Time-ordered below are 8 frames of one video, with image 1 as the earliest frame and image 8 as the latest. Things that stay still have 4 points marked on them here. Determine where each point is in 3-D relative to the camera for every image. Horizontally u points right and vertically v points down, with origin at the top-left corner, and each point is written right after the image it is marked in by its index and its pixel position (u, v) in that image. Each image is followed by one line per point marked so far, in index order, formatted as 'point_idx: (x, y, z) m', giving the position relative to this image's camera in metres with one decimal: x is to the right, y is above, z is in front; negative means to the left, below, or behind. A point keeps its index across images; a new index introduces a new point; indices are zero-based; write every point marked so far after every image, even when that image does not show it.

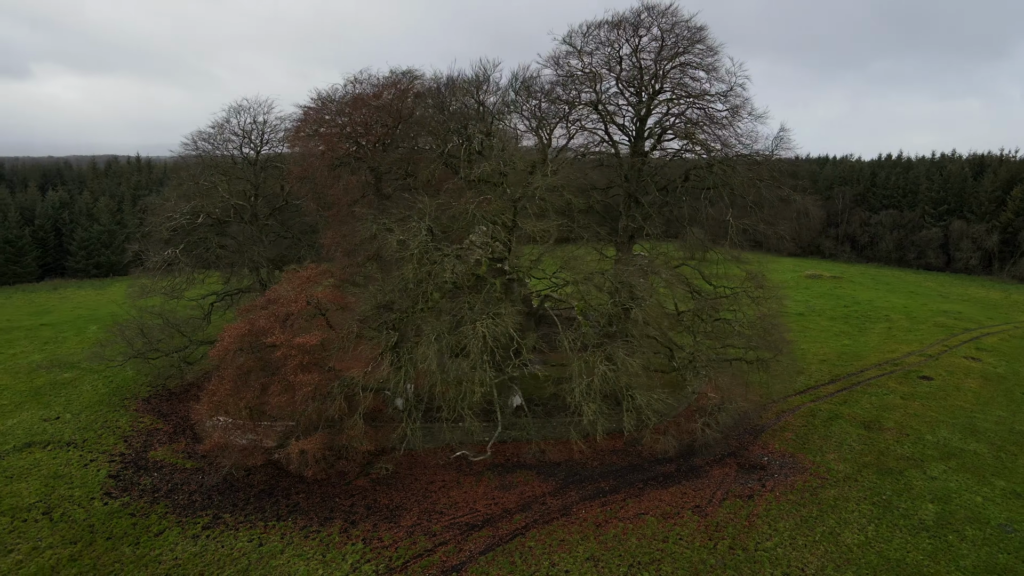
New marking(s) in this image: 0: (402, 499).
0: (-2.0, -3.9, +13.5) m
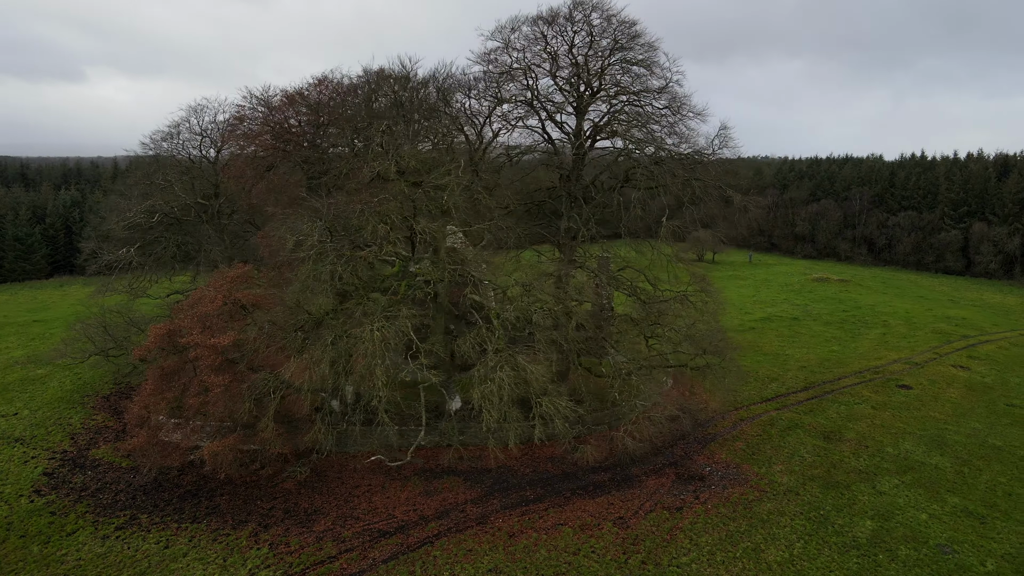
0: (-3.4, -3.9, +13.3) m
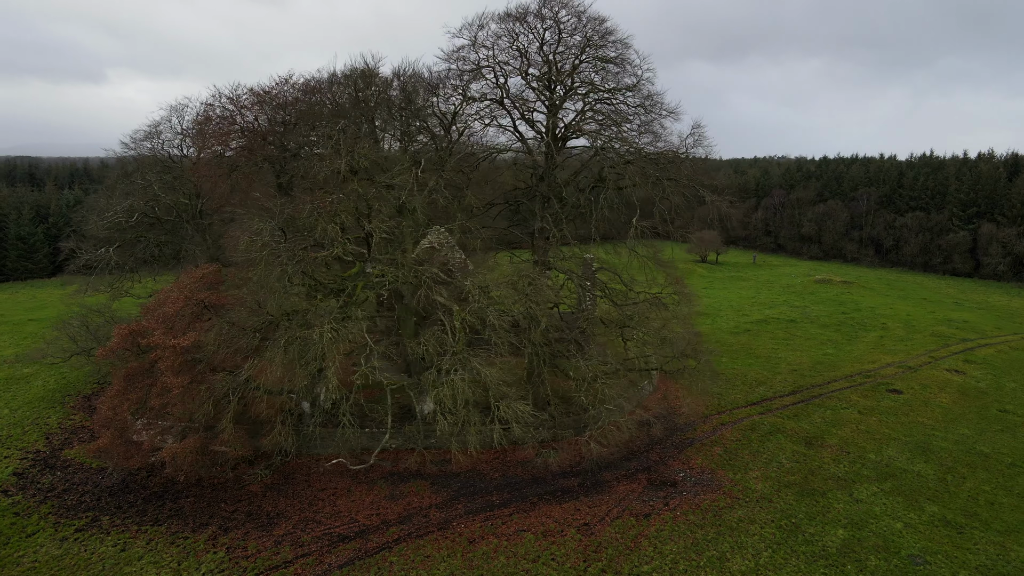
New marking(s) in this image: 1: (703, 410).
0: (-4.0, -3.9, +13.1) m
1: (+4.6, -2.9, +17.8) m
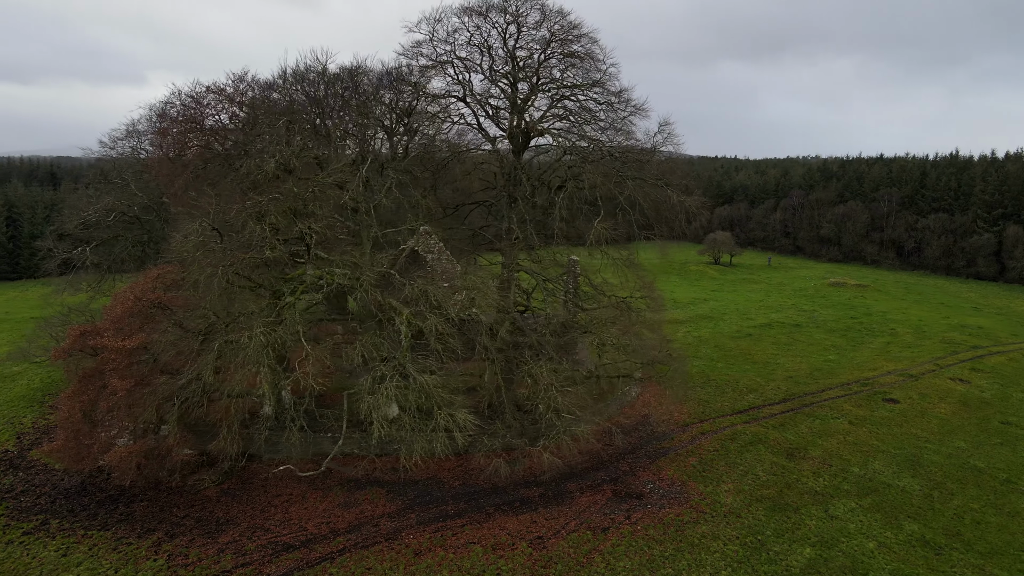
0: (-4.8, -3.9, +12.9) m
1: (+4.0, -3.0, +17.2) m
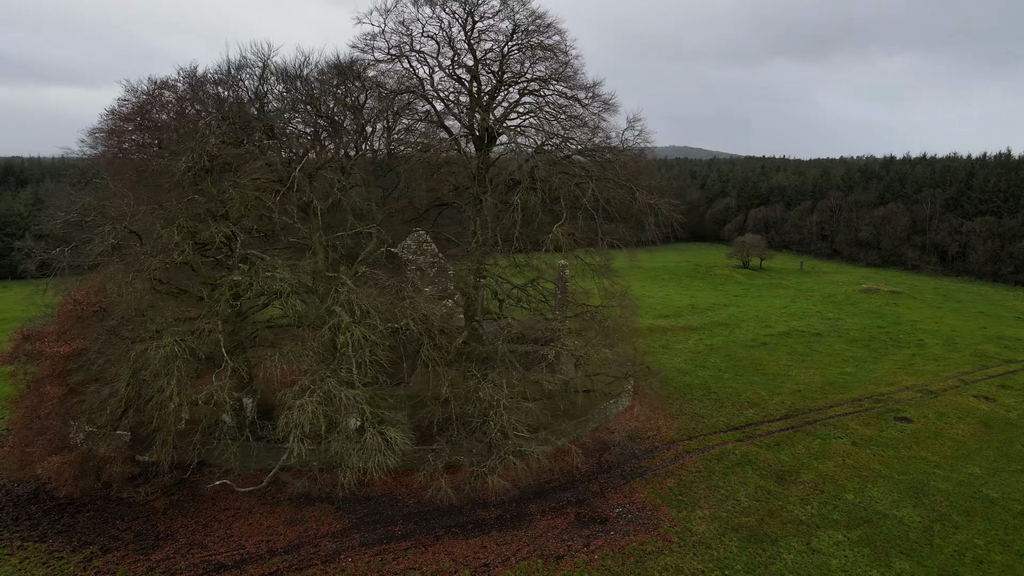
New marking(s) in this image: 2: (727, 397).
0: (-5.5, -4.0, +12.3) m
1: (+3.5, -3.2, +16.1) m
2: (+5.6, -2.8, +19.4) m
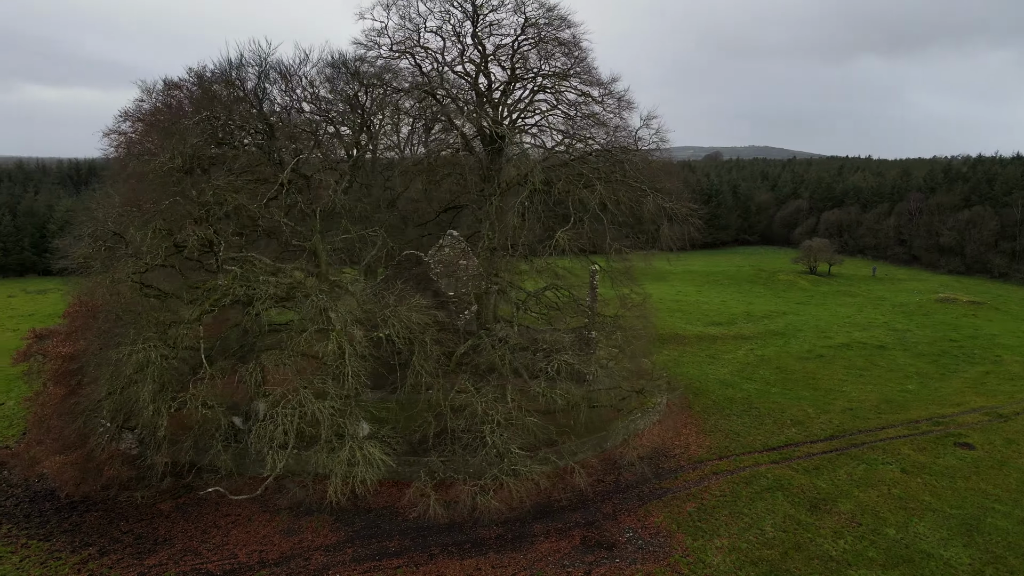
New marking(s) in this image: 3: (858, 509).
0: (-5.5, -4.0, +12.2) m
1: (+3.9, -3.4, +15.1) m
2: (+6.3, -3.1, +18.1) m
3: (+6.1, -3.9, +13.0) m
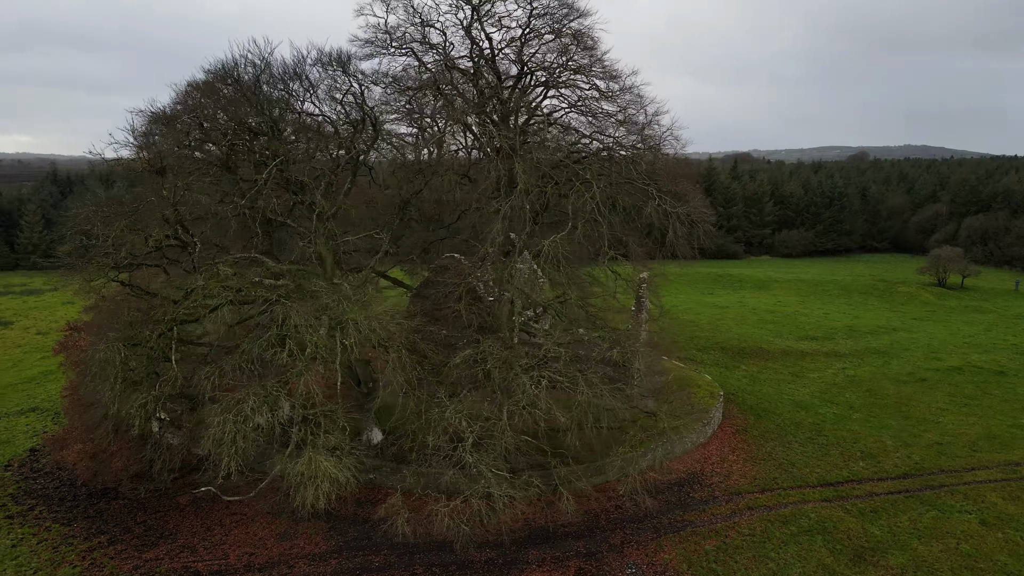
0: (-5.5, -4.0, +12.4) m
1: (+4.3, -3.6, +13.7) m
2: (+7.2, -3.4, +16.2) m
3: (+6.1, -4.2, +11.2) m
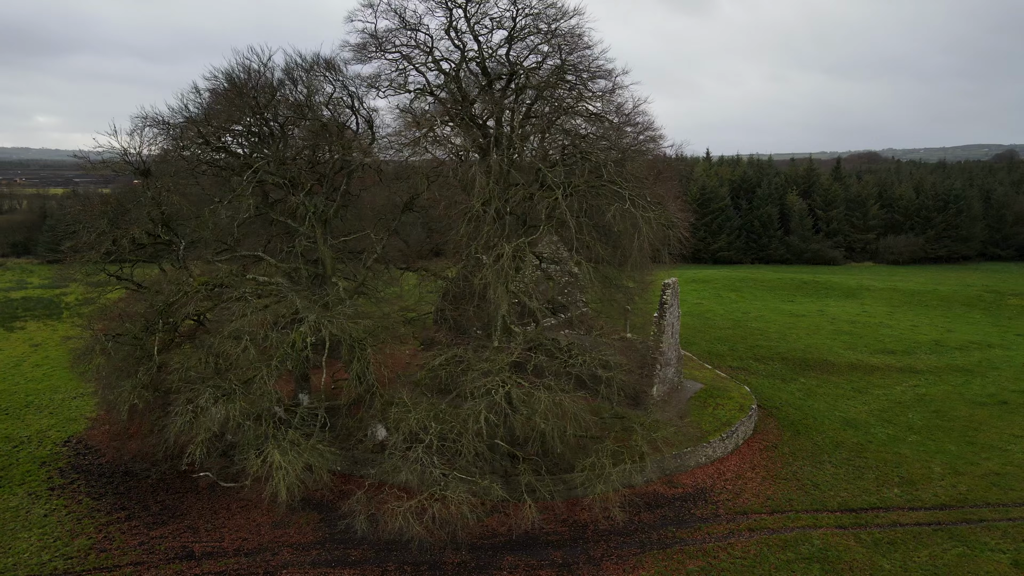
0: (-5.6, -3.9, +13.2) m
1: (+4.2, -3.8, +12.9) m
2: (+7.5, -3.6, +15.0) m
3: (+5.6, -4.4, +10.2) m
